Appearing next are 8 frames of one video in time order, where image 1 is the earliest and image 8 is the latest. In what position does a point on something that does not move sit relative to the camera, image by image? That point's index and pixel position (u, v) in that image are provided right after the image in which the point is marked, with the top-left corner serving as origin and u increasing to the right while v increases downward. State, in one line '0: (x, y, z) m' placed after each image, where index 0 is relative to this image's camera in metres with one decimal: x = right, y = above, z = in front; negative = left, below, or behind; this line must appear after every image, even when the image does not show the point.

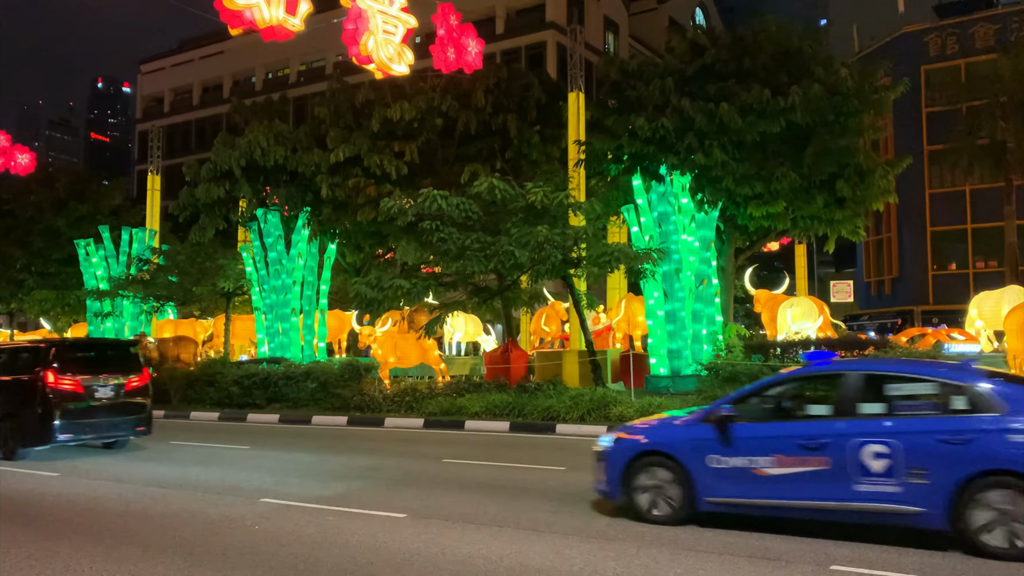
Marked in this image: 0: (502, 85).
0: (-0.2, +4.5, +19.4) m
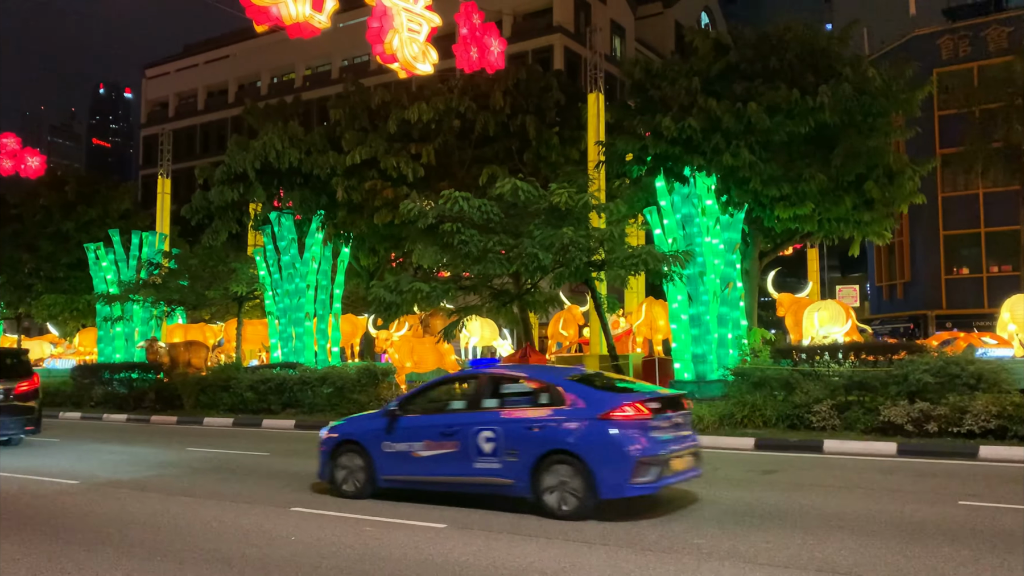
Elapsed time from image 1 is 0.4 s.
0: (+0.2, +4.4, +19.1) m
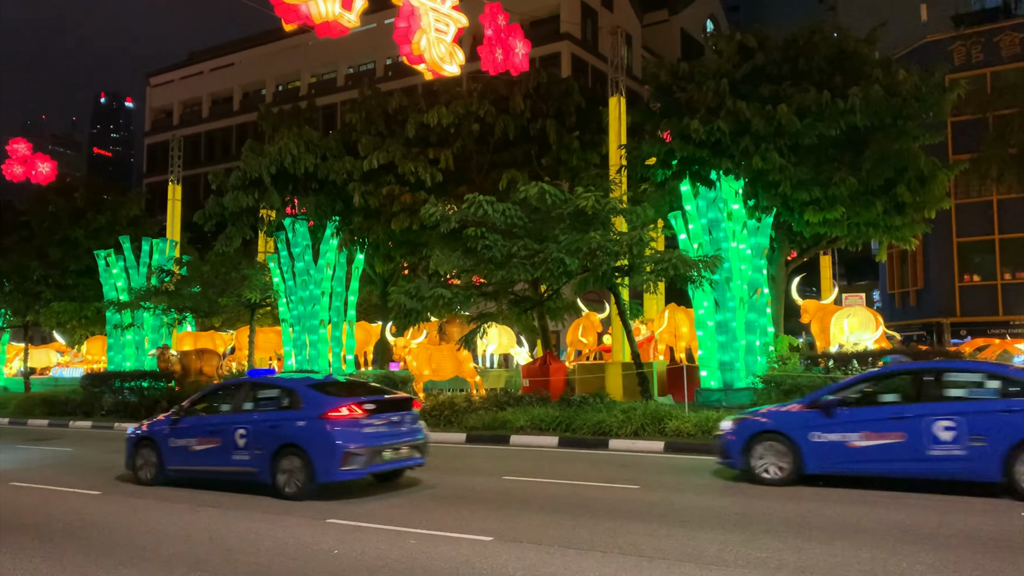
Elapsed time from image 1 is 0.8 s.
0: (+0.6, +4.3, +18.9) m
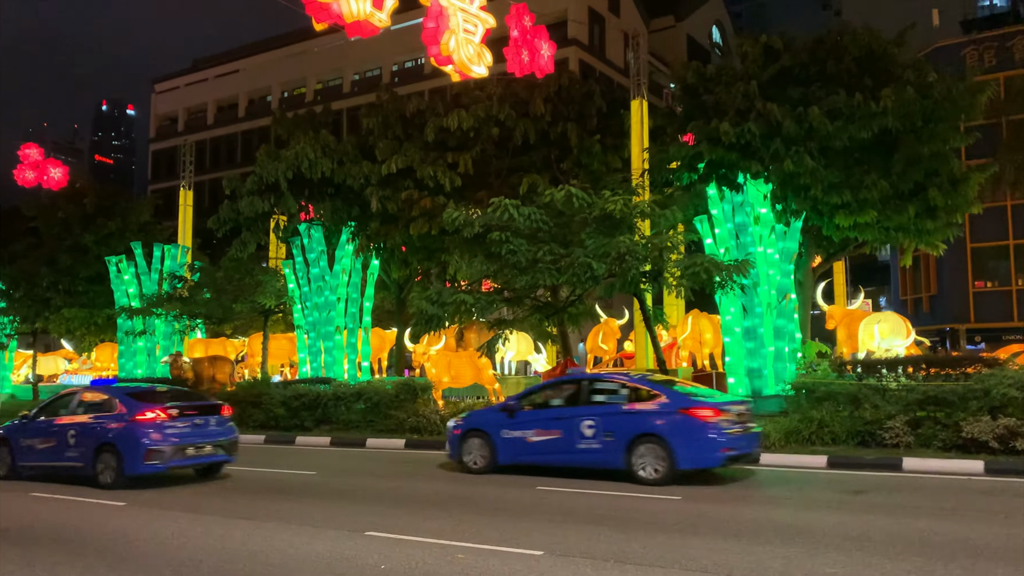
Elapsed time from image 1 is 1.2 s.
0: (+1.1, +4.1, +18.7) m
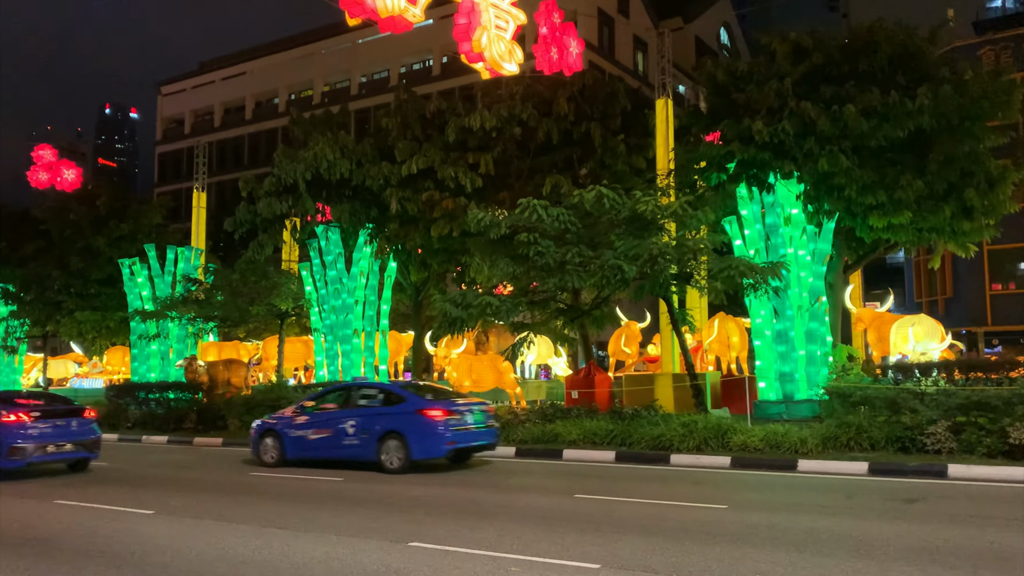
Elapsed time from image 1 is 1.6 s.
0: (+1.5, +4.1, +18.4) m
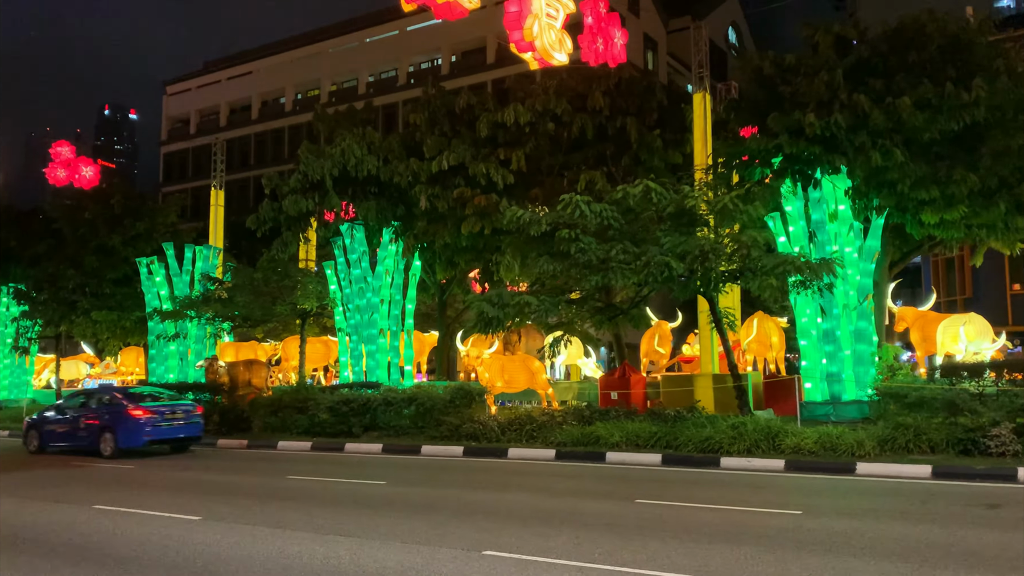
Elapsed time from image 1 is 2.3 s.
0: (+2.2, +4.1, +18.0) m
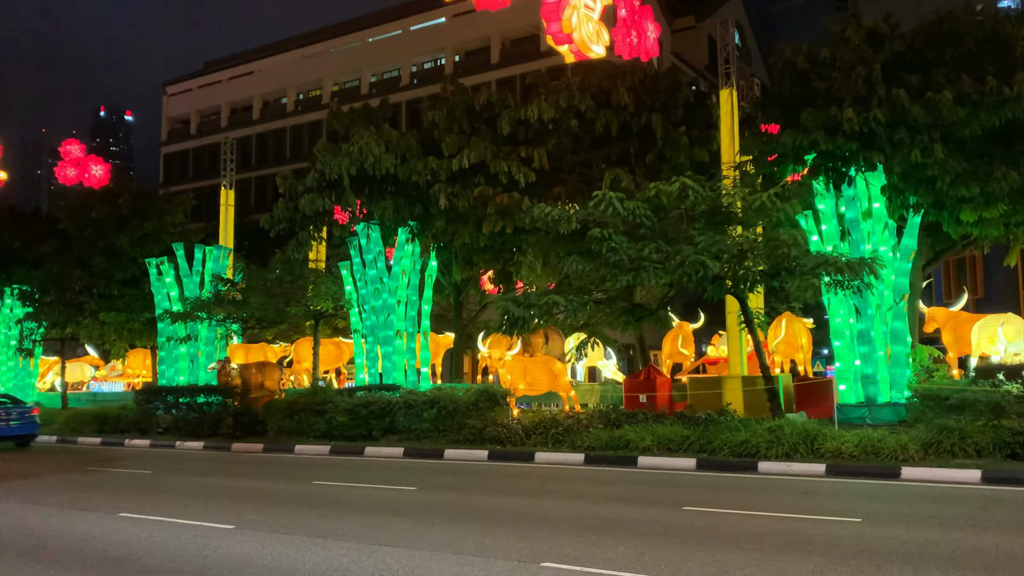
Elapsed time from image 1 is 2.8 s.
0: (+2.7, +4.1, +17.6) m
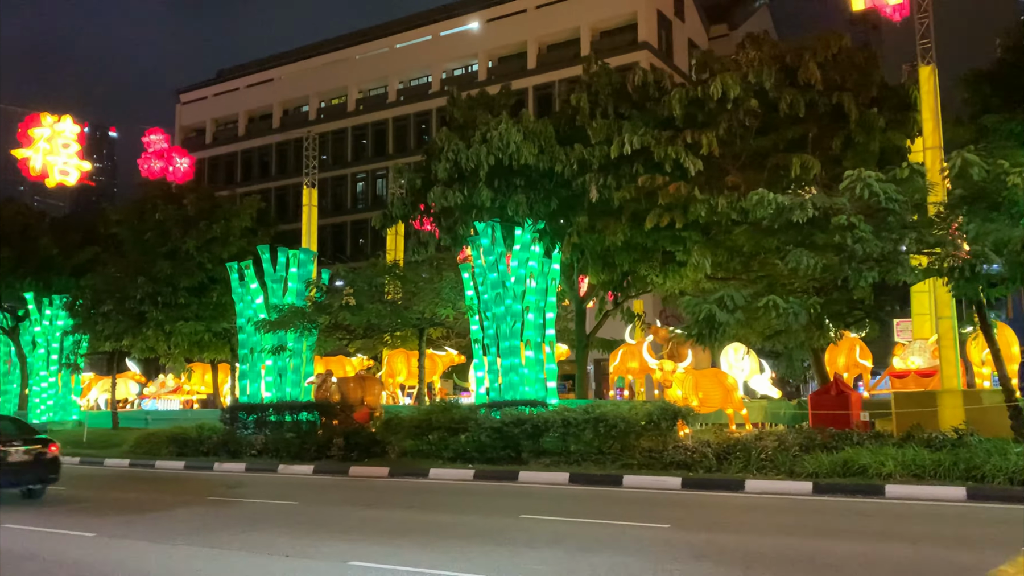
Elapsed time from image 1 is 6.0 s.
0: (+5.7, +4.1, +15.7) m
